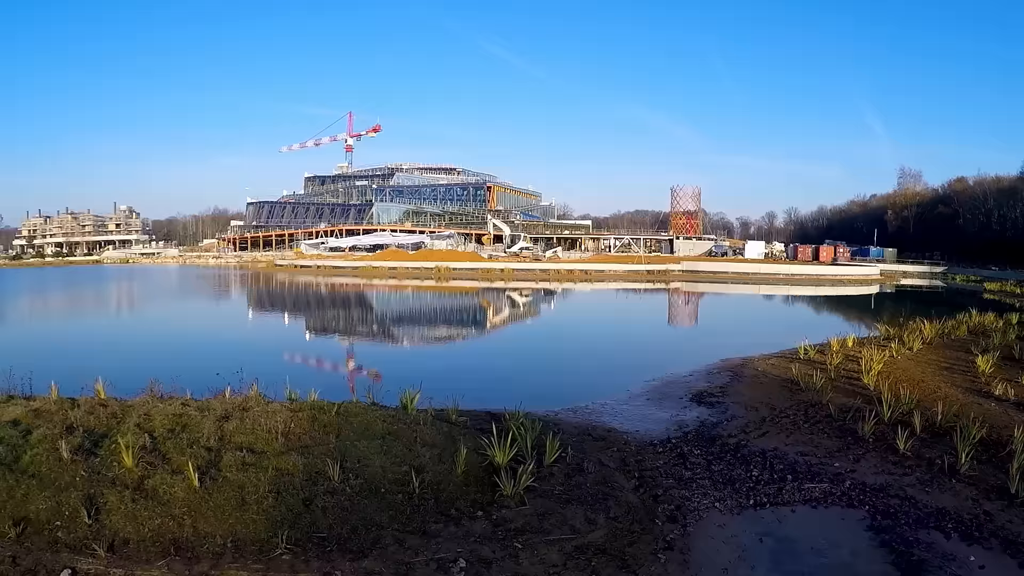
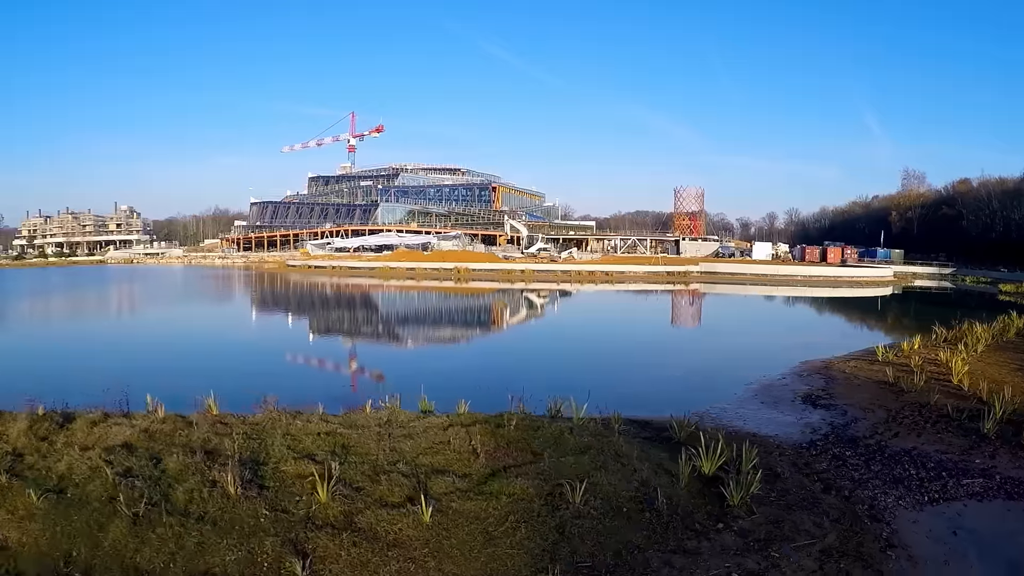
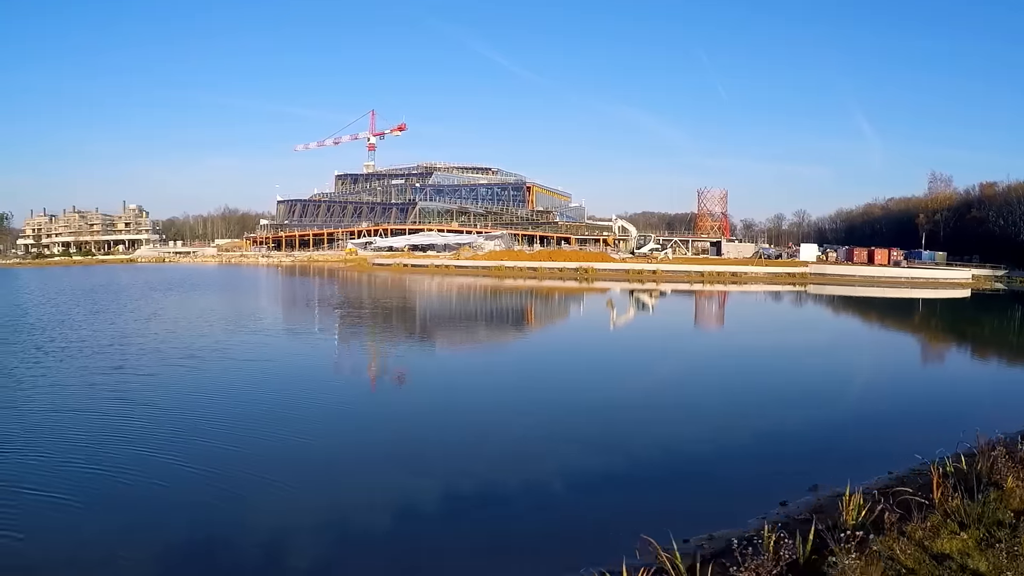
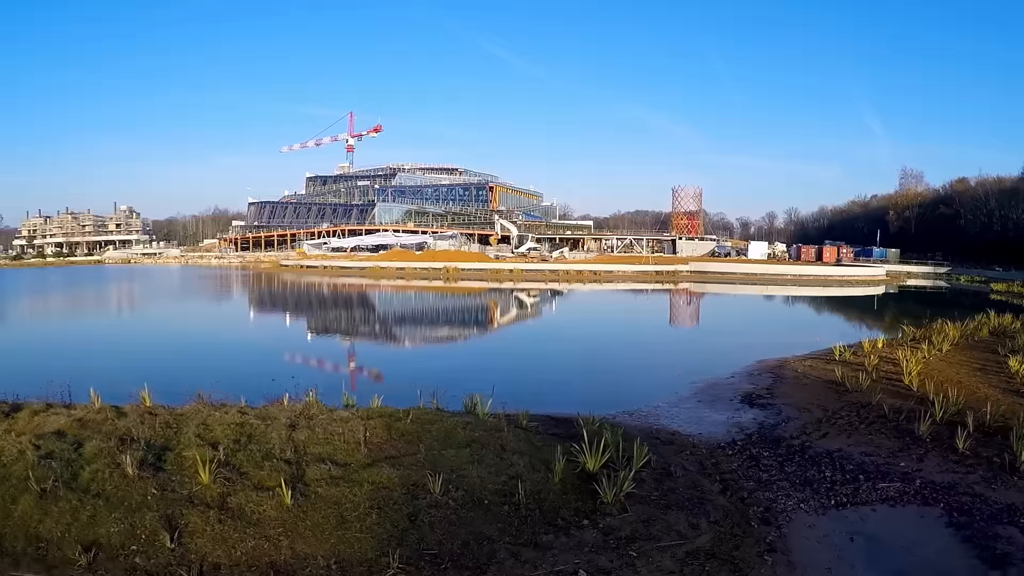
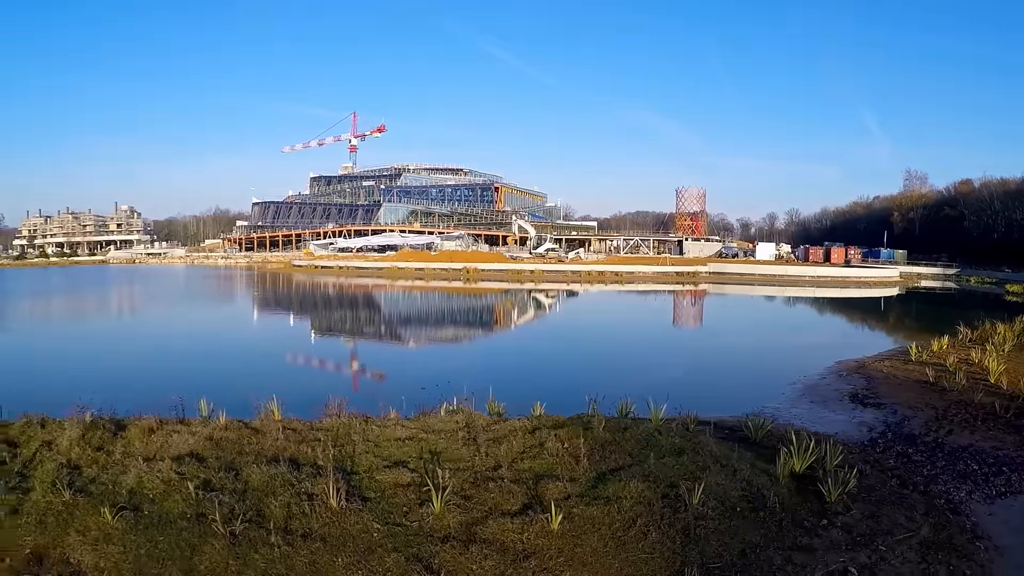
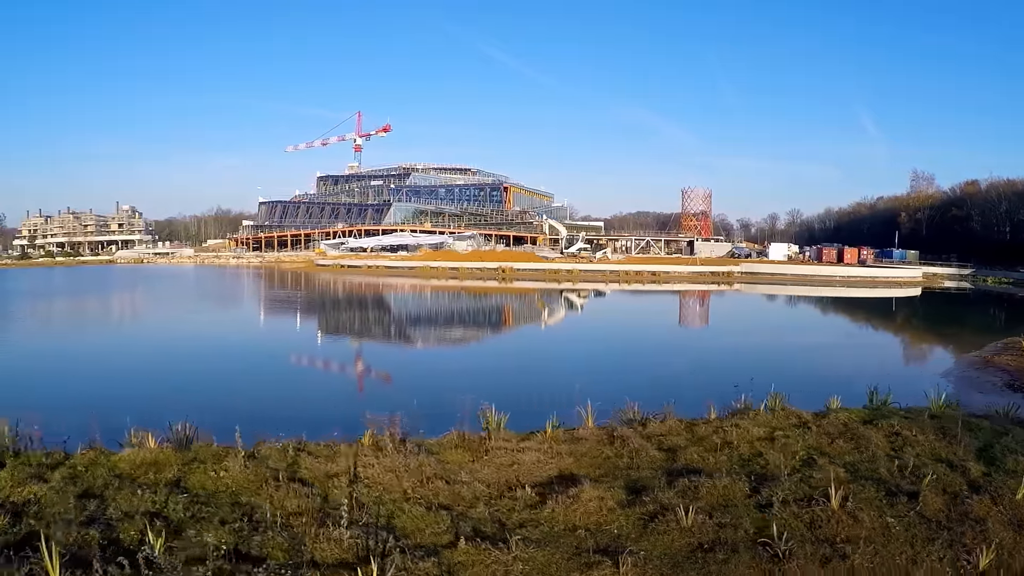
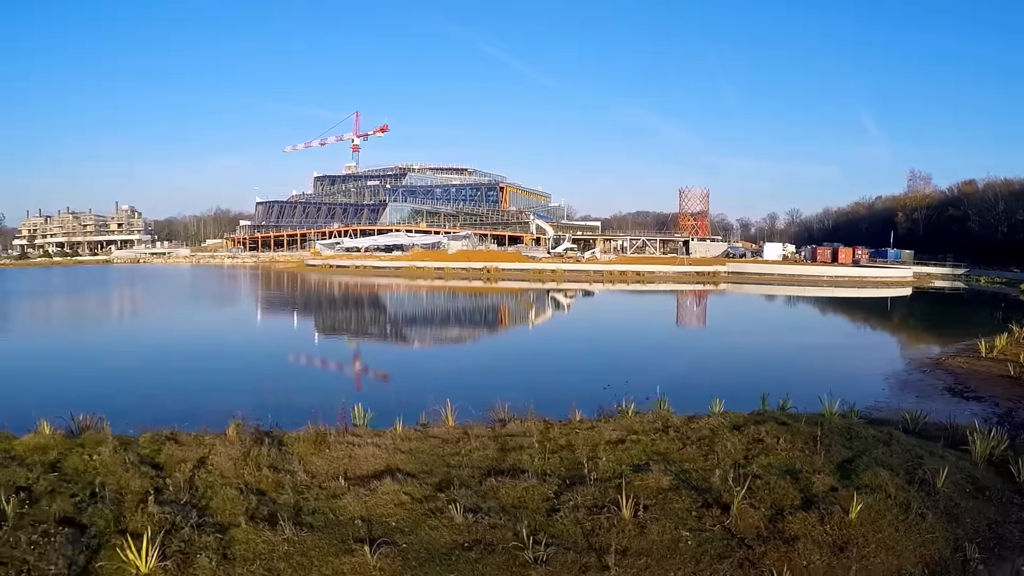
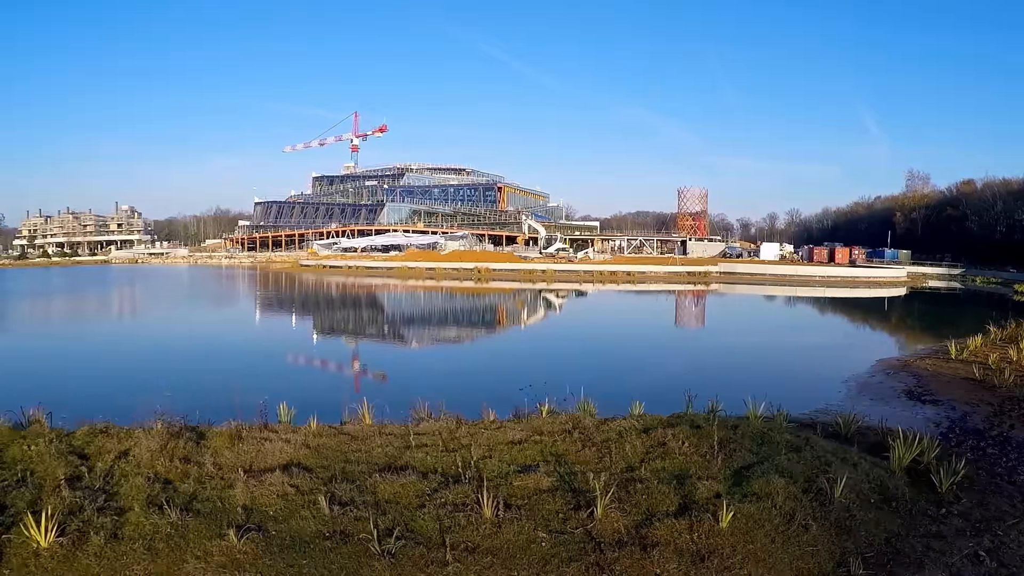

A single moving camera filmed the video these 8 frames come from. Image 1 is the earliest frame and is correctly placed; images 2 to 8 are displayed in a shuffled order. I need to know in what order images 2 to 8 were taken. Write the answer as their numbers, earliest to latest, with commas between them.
4, 2, 5, 8, 7, 6, 3
